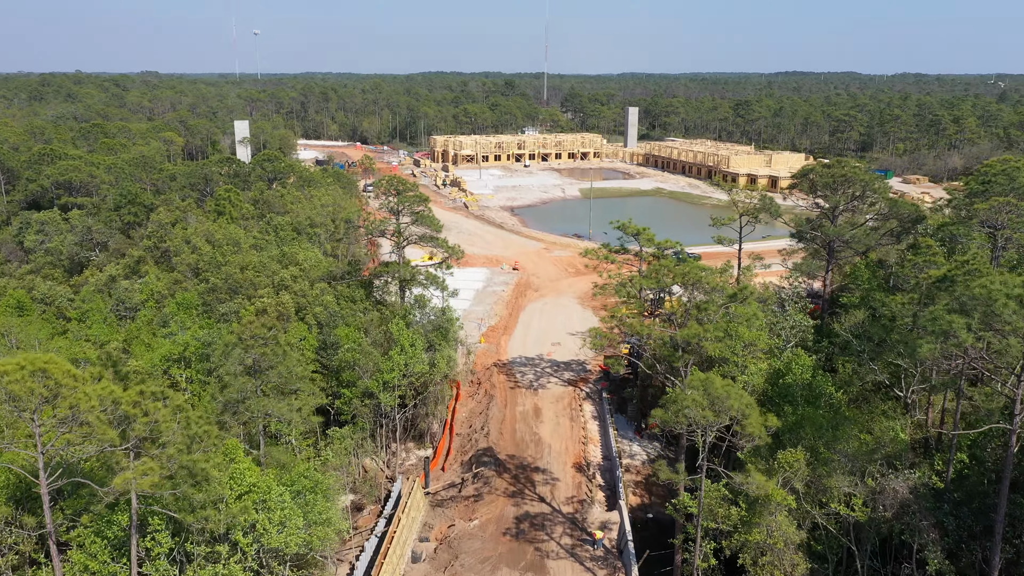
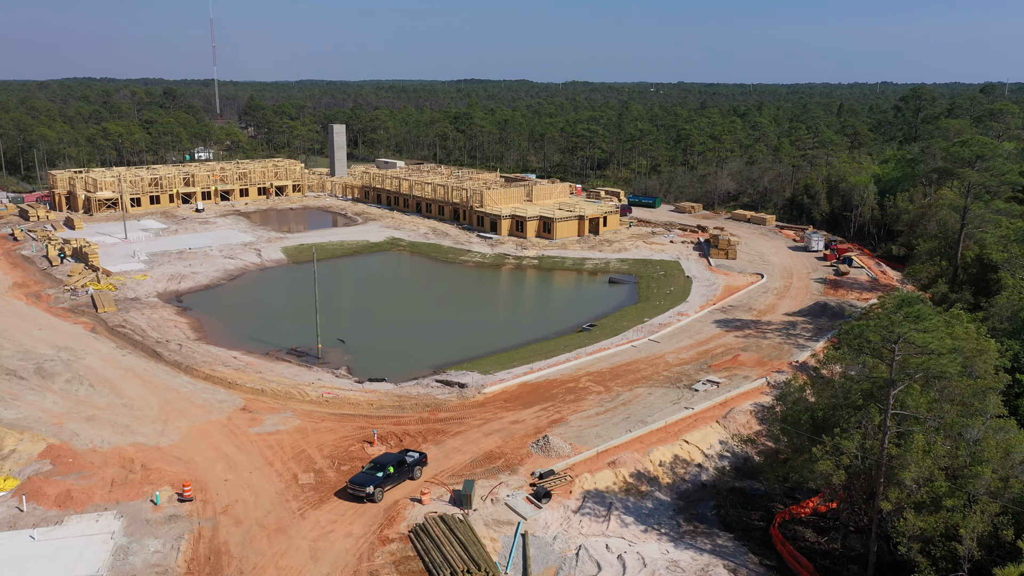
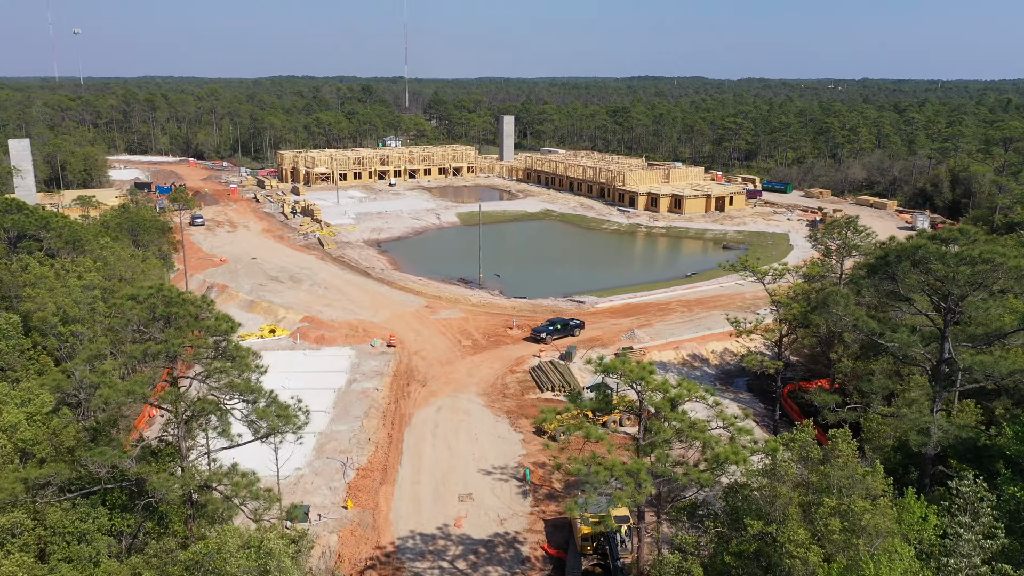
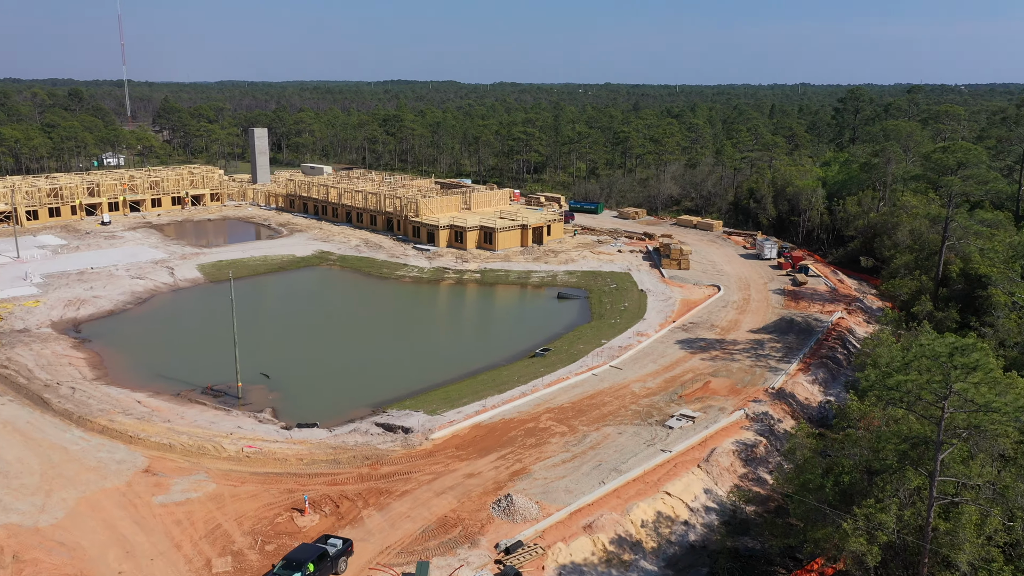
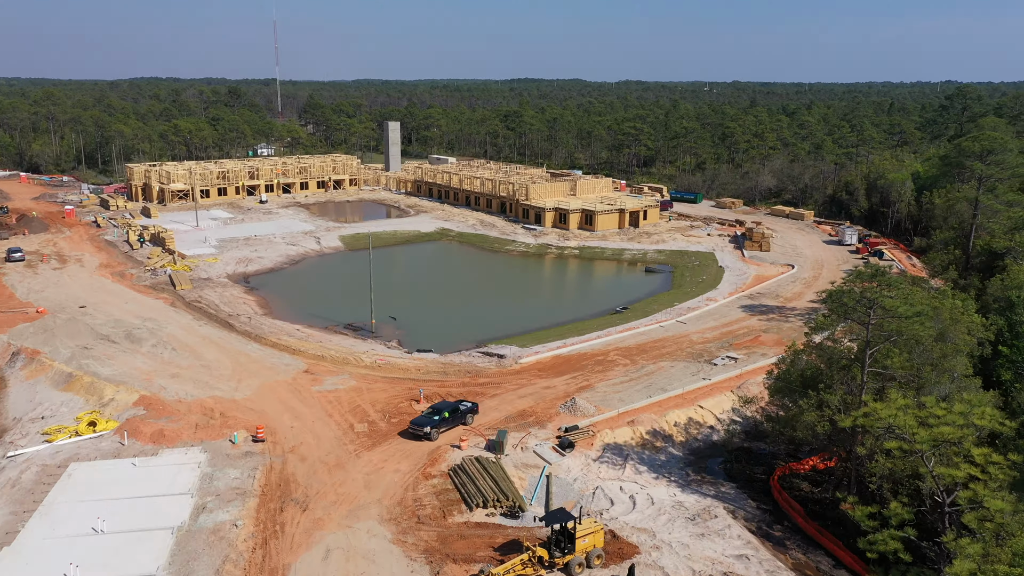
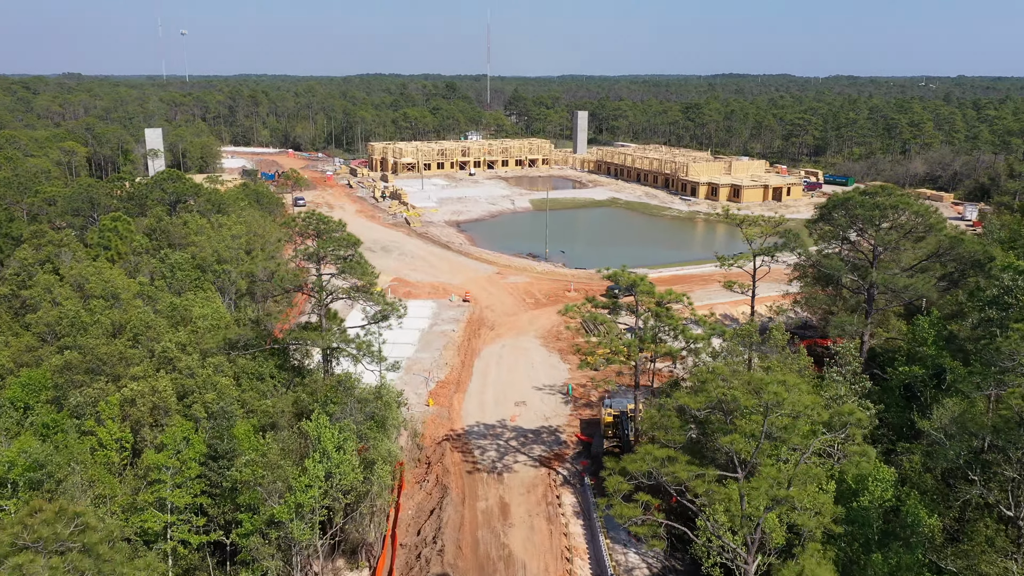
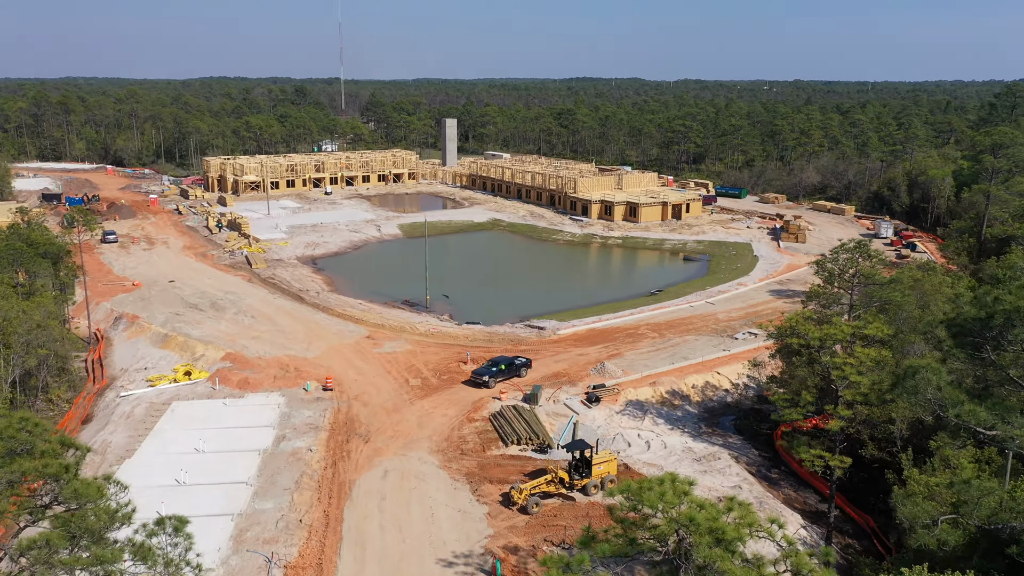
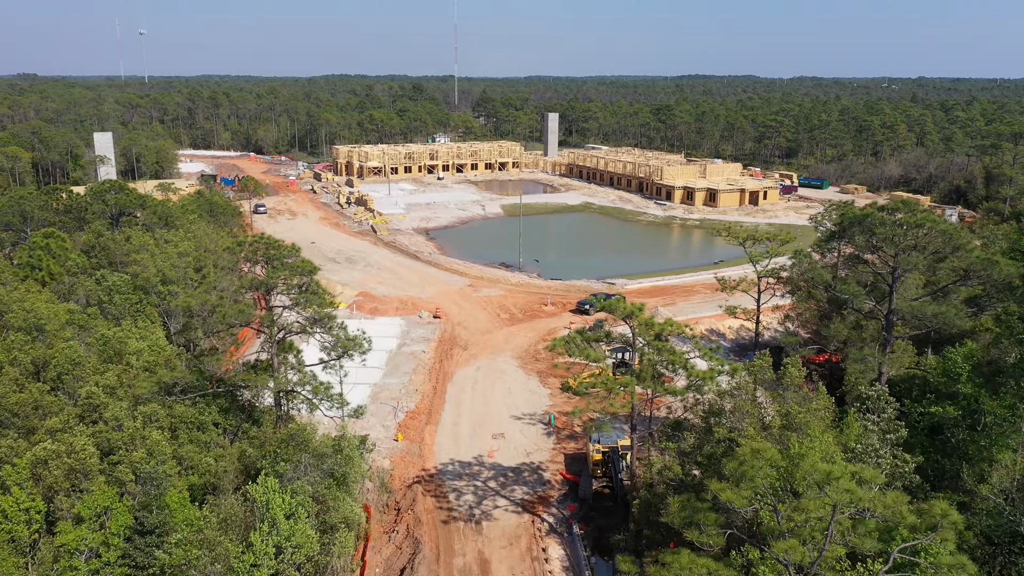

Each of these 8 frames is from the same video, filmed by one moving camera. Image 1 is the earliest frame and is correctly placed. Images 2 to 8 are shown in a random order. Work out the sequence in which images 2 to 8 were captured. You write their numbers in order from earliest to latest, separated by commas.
6, 8, 3, 7, 5, 2, 4
